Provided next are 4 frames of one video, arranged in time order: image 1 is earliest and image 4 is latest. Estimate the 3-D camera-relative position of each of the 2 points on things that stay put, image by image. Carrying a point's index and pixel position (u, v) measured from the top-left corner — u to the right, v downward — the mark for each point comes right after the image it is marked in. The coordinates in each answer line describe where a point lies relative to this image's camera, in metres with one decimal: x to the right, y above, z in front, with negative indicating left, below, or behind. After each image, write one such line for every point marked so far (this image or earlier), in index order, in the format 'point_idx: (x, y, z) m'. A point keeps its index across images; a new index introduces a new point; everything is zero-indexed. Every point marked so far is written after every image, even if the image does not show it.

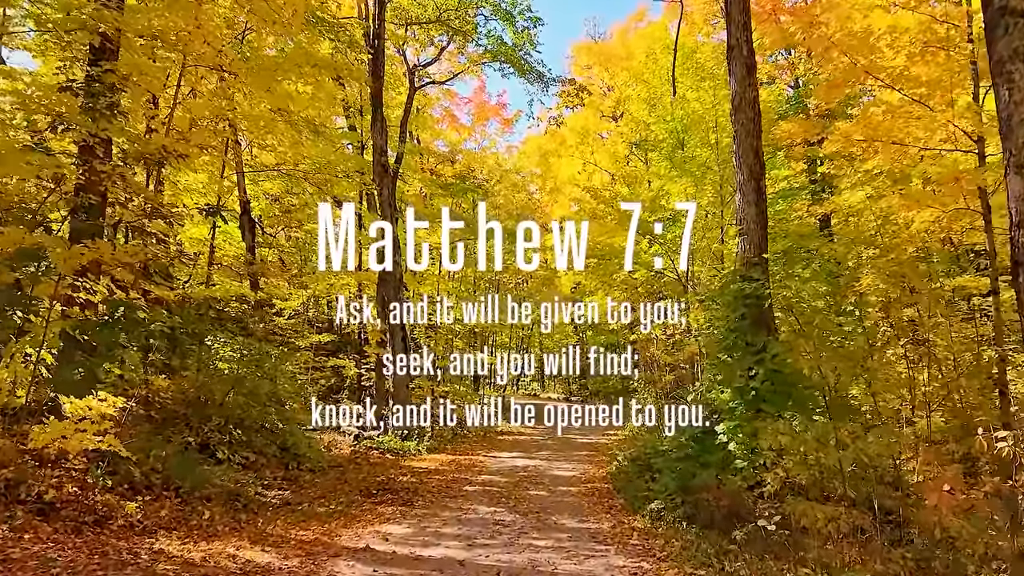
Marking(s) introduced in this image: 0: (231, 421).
0: (-4.6, -2.2, +9.8) m
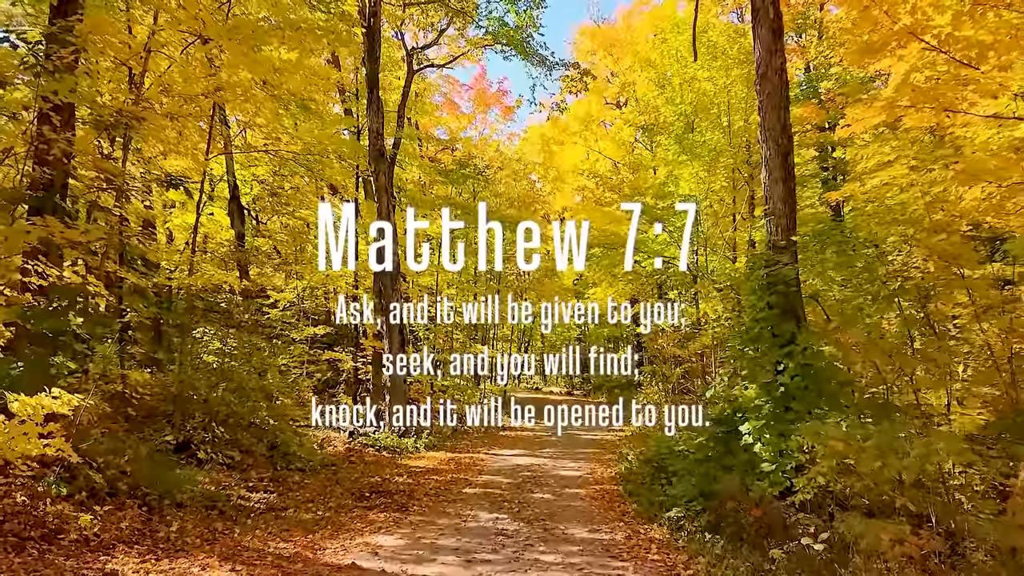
0: (-4.6, -2.0, +9.2) m
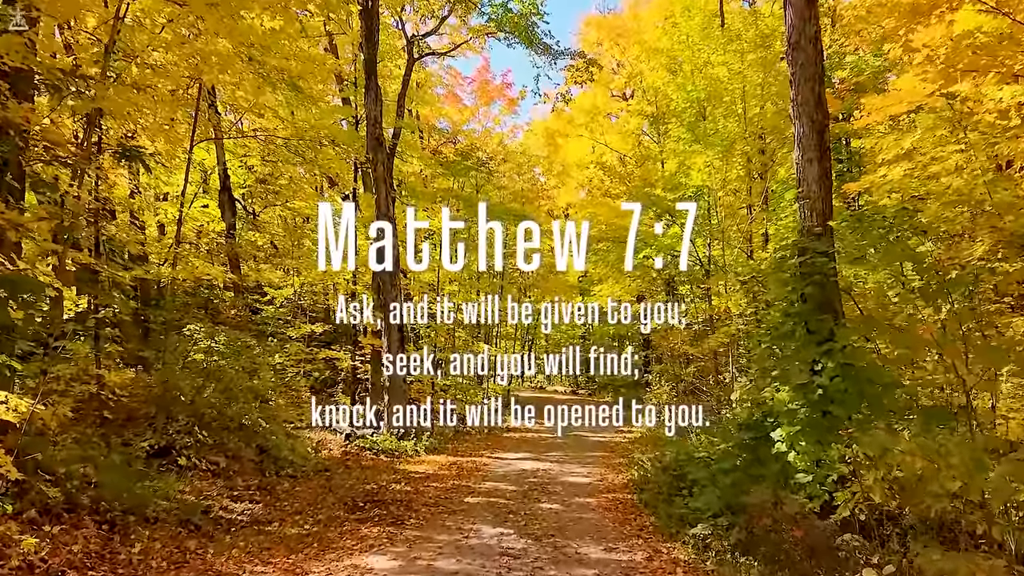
0: (-4.5, -1.9, +8.6) m
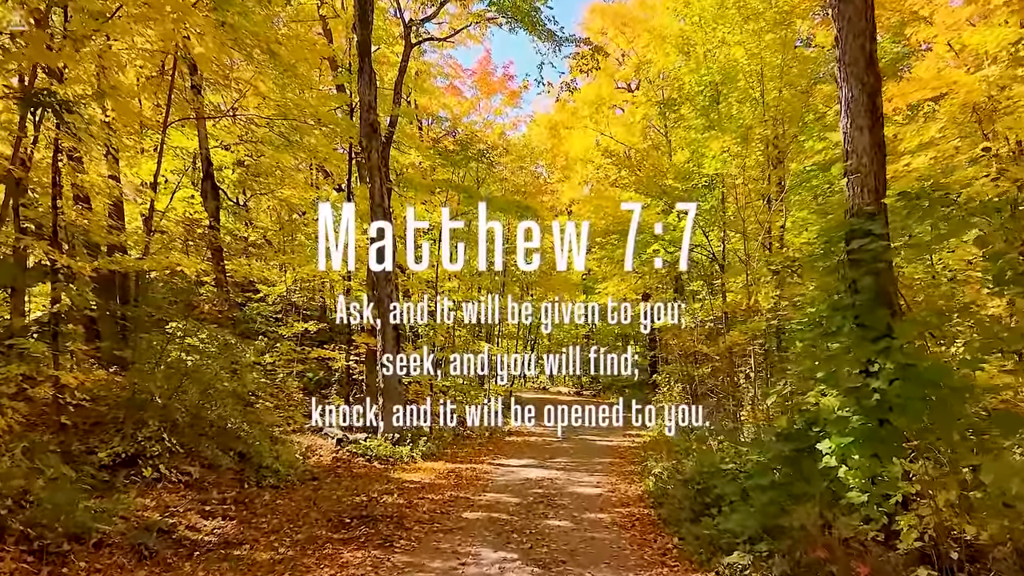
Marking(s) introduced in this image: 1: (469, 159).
0: (-4.4, -1.8, +7.8) m
1: (-1.0, +3.2, +14.3) m
